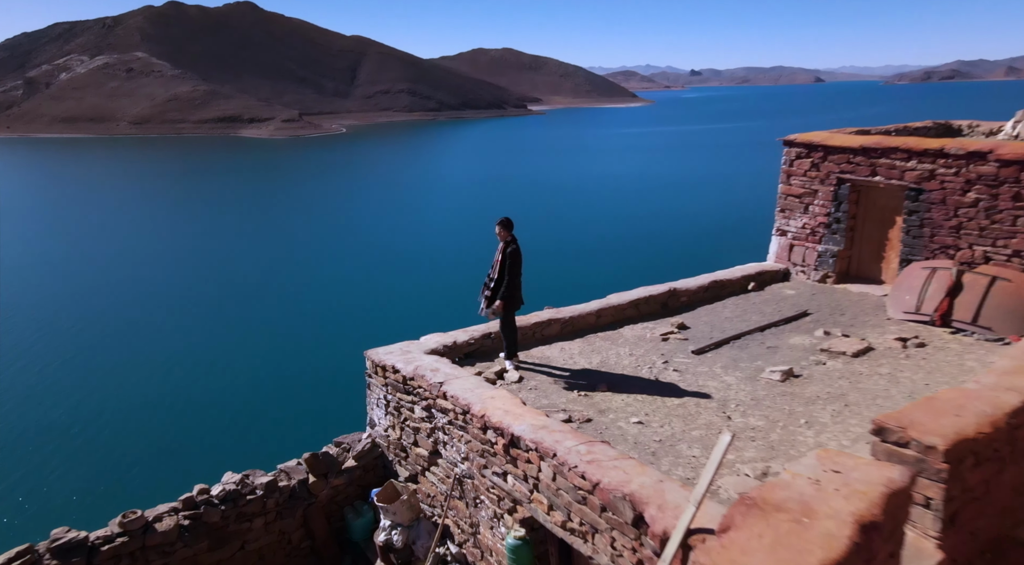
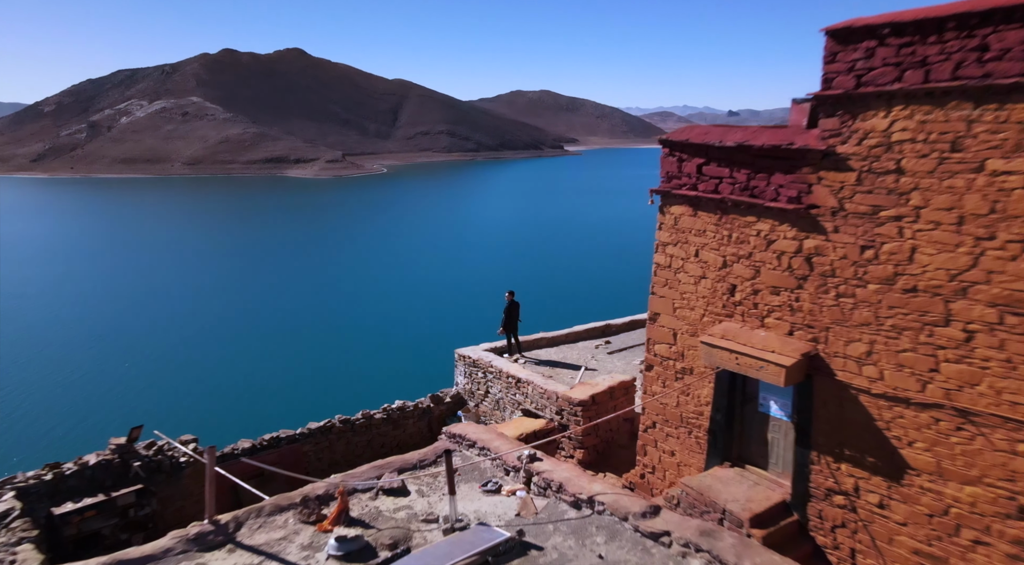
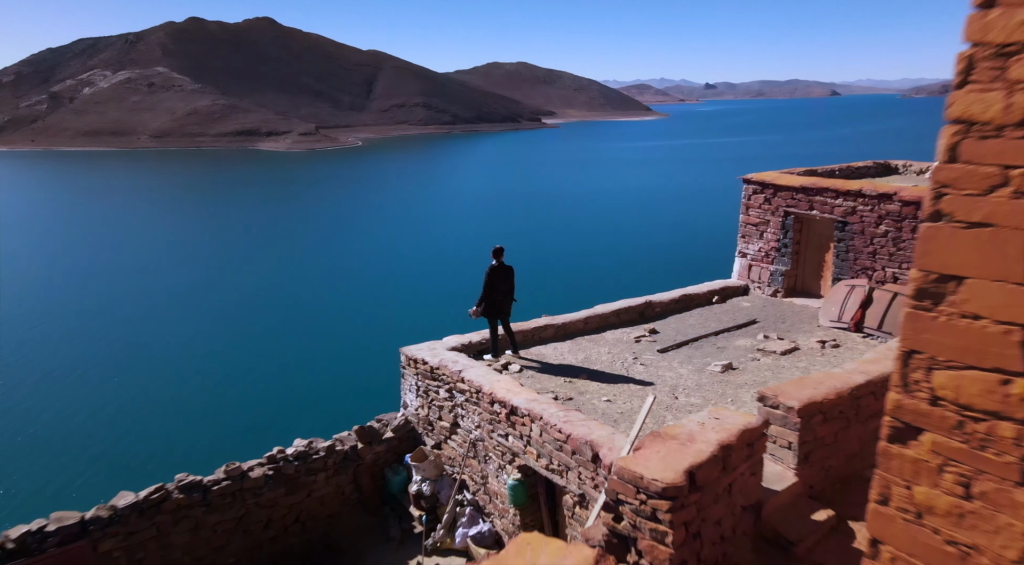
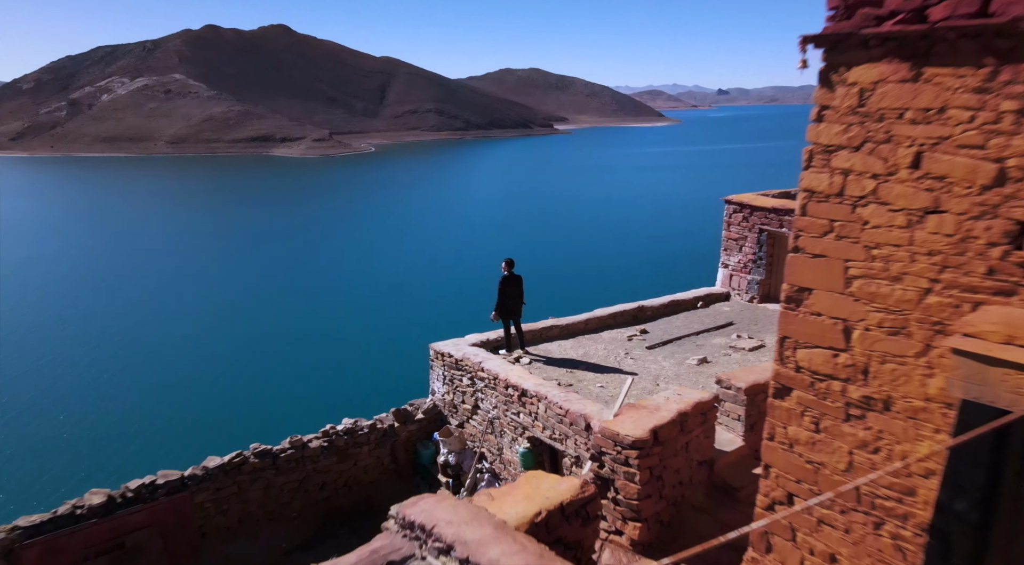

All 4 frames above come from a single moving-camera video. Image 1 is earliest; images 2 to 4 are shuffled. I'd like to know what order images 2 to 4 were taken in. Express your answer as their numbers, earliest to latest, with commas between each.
3, 4, 2
